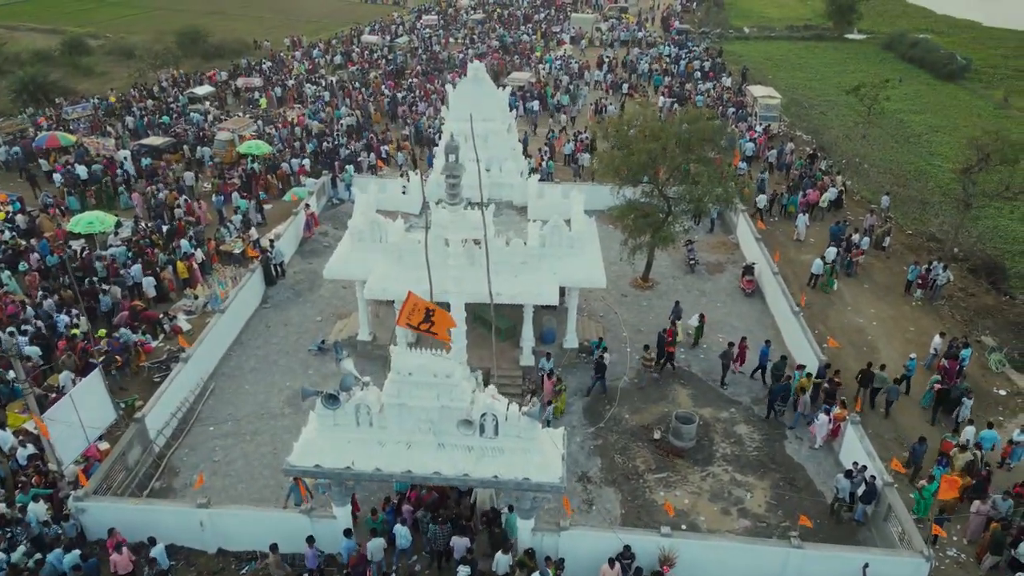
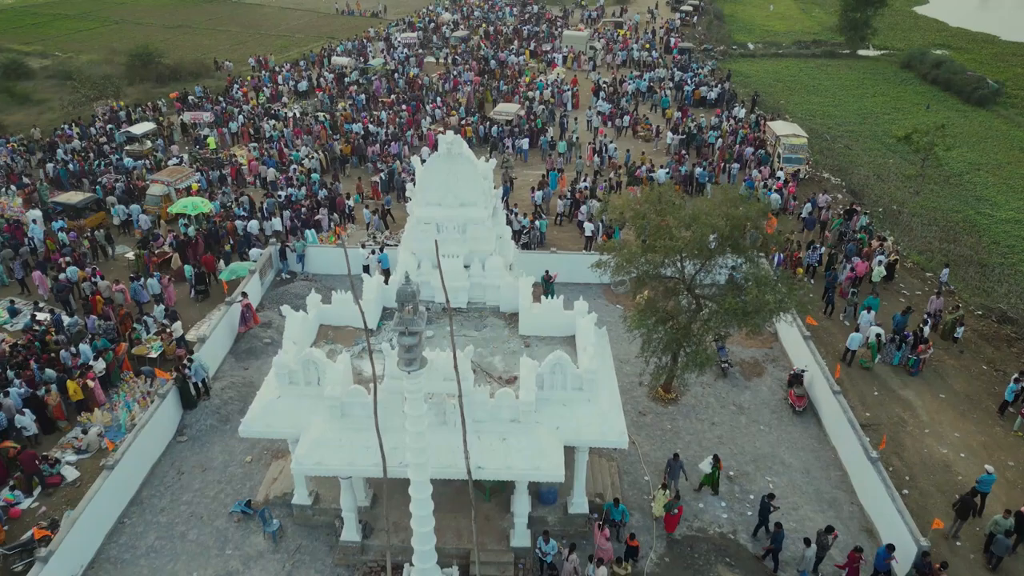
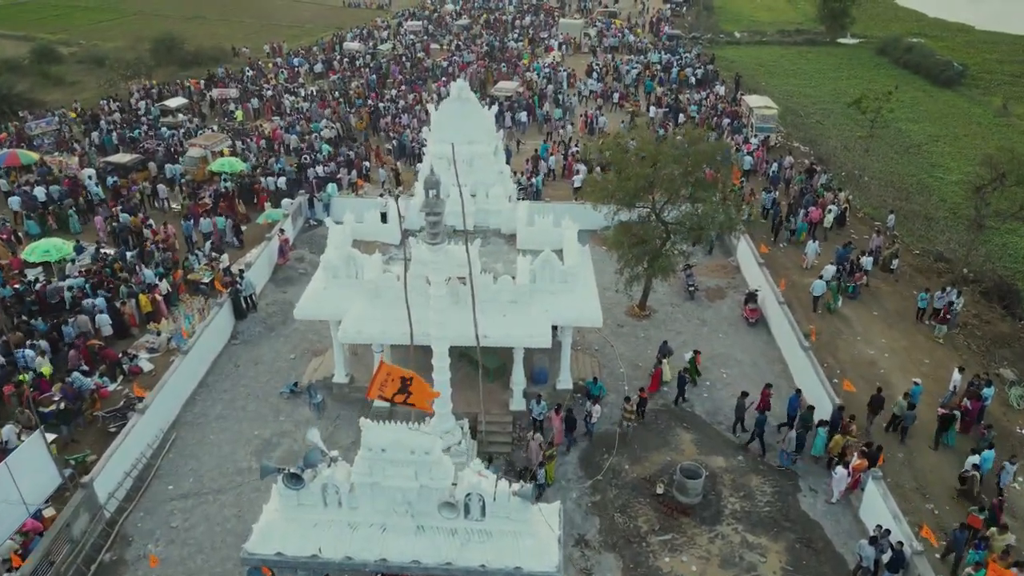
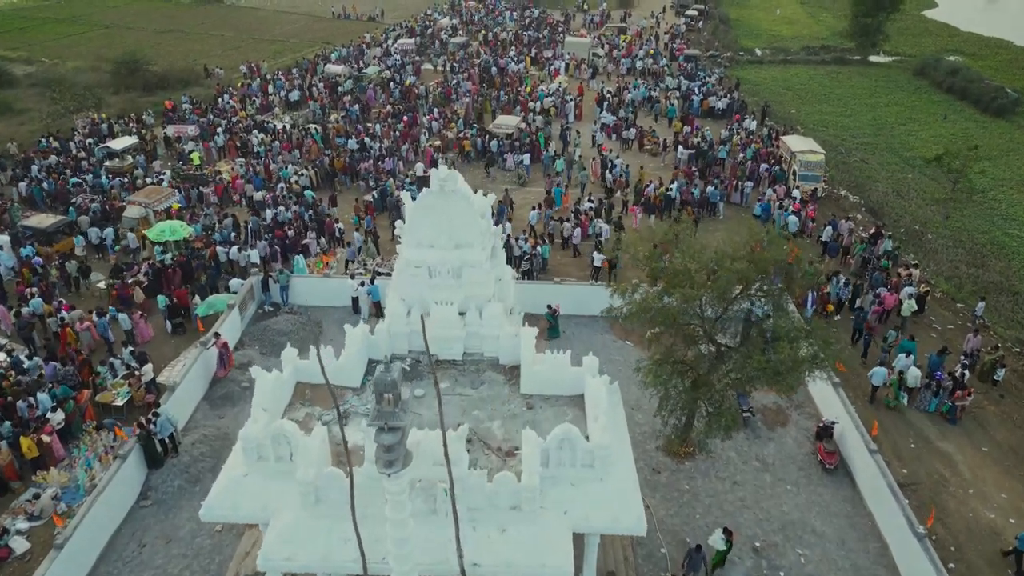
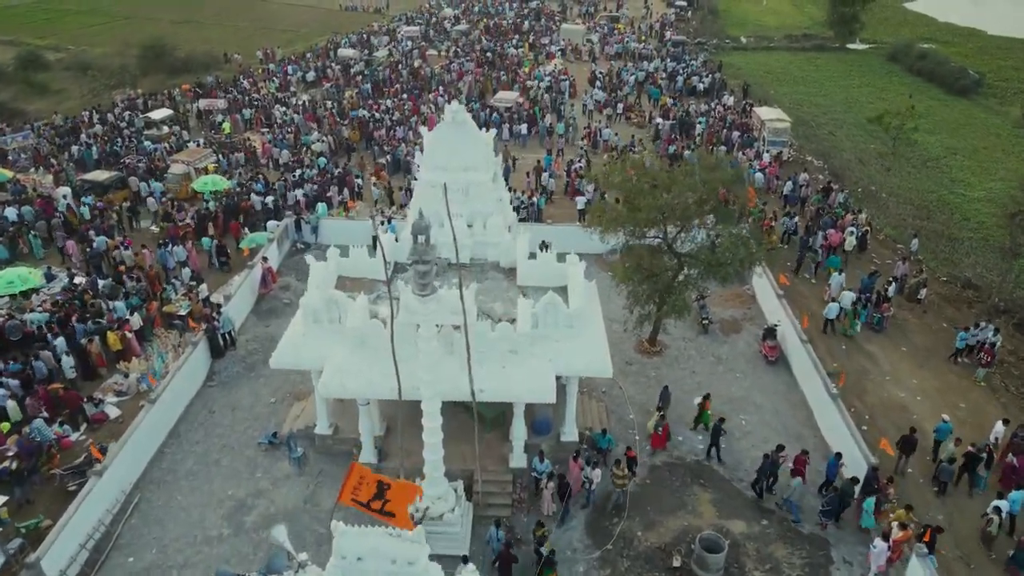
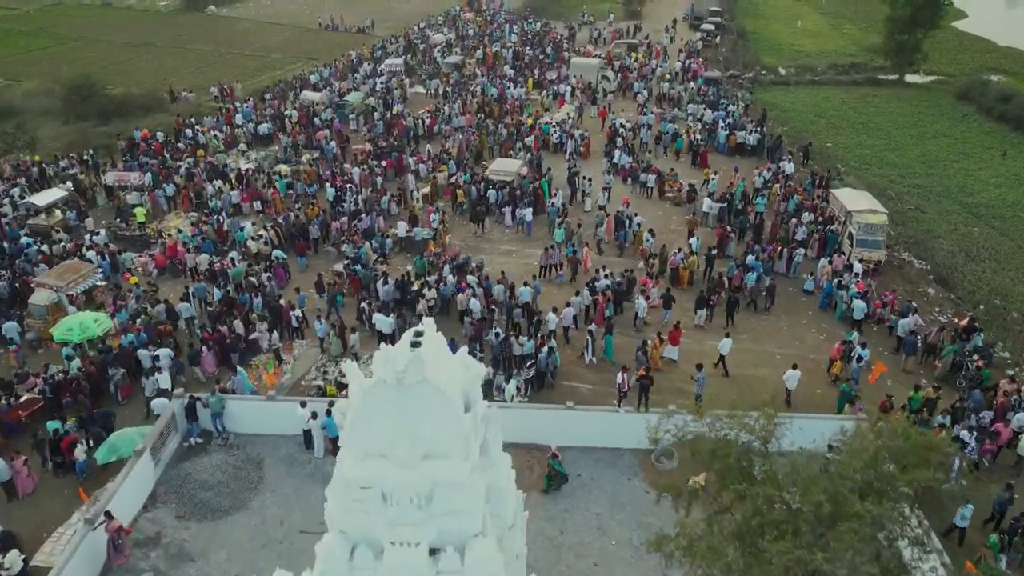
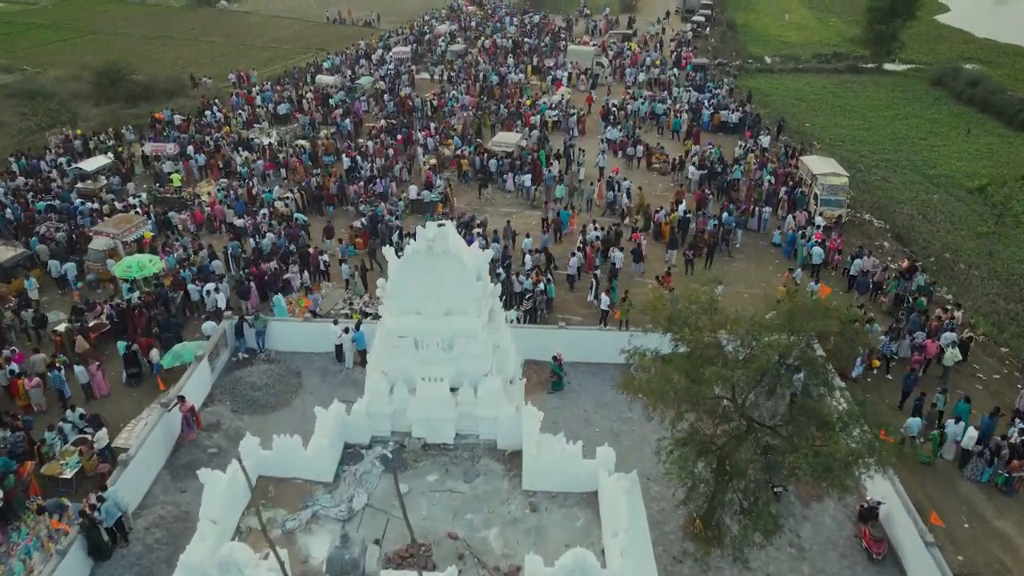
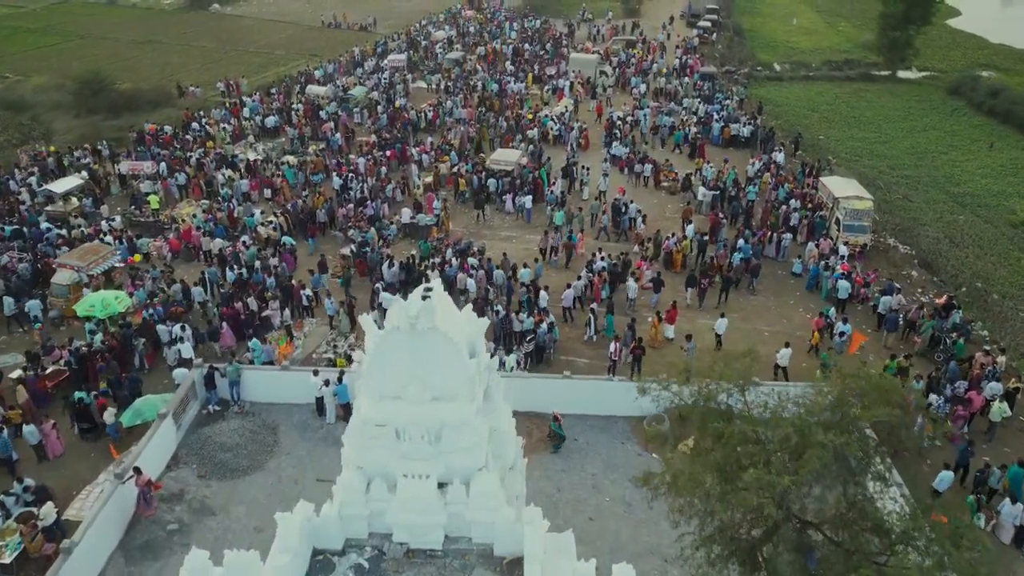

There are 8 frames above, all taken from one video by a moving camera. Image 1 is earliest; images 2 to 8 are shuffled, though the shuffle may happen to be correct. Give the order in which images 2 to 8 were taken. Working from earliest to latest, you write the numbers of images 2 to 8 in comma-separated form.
3, 5, 2, 4, 7, 8, 6
